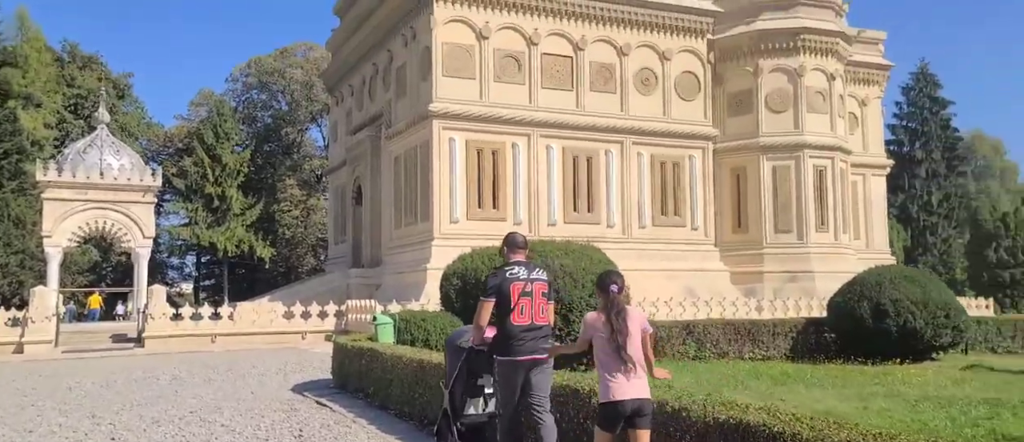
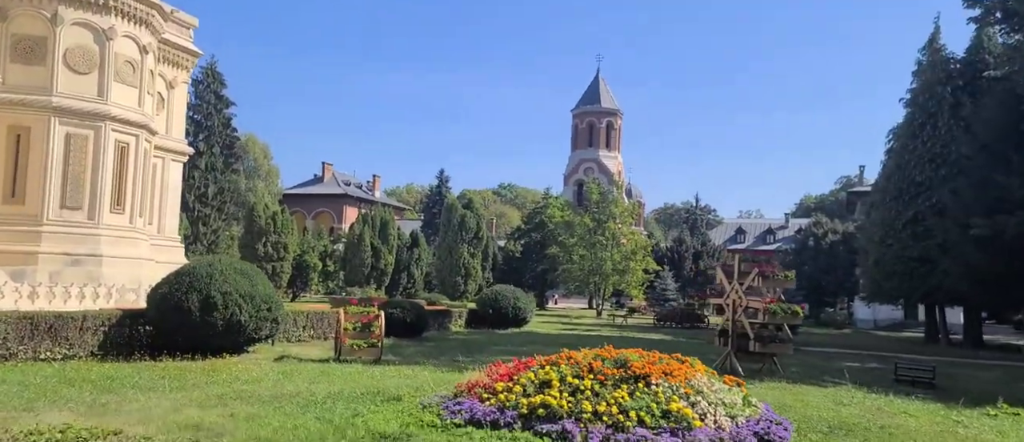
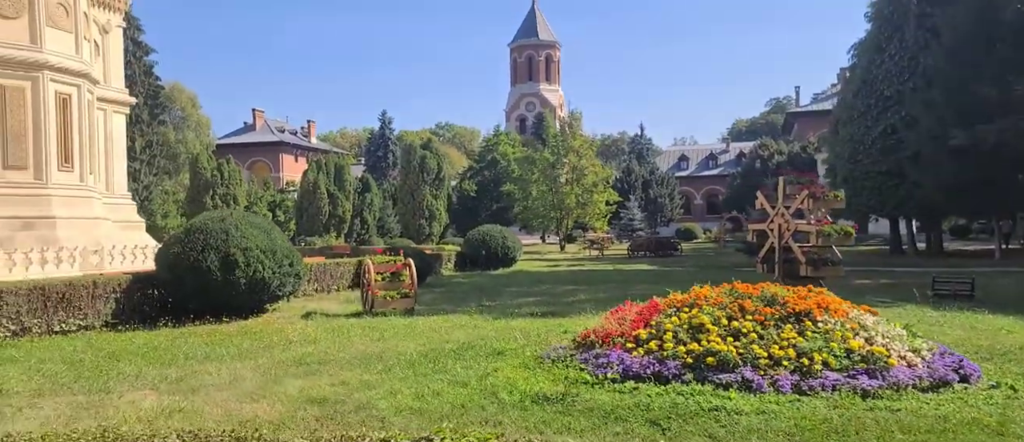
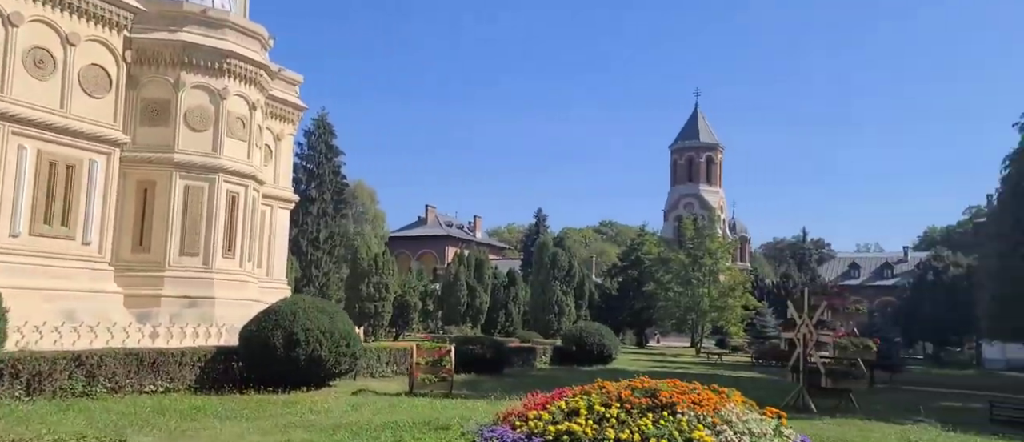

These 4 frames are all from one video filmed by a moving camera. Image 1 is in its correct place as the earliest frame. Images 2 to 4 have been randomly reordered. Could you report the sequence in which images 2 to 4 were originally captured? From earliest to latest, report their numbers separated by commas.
4, 2, 3
